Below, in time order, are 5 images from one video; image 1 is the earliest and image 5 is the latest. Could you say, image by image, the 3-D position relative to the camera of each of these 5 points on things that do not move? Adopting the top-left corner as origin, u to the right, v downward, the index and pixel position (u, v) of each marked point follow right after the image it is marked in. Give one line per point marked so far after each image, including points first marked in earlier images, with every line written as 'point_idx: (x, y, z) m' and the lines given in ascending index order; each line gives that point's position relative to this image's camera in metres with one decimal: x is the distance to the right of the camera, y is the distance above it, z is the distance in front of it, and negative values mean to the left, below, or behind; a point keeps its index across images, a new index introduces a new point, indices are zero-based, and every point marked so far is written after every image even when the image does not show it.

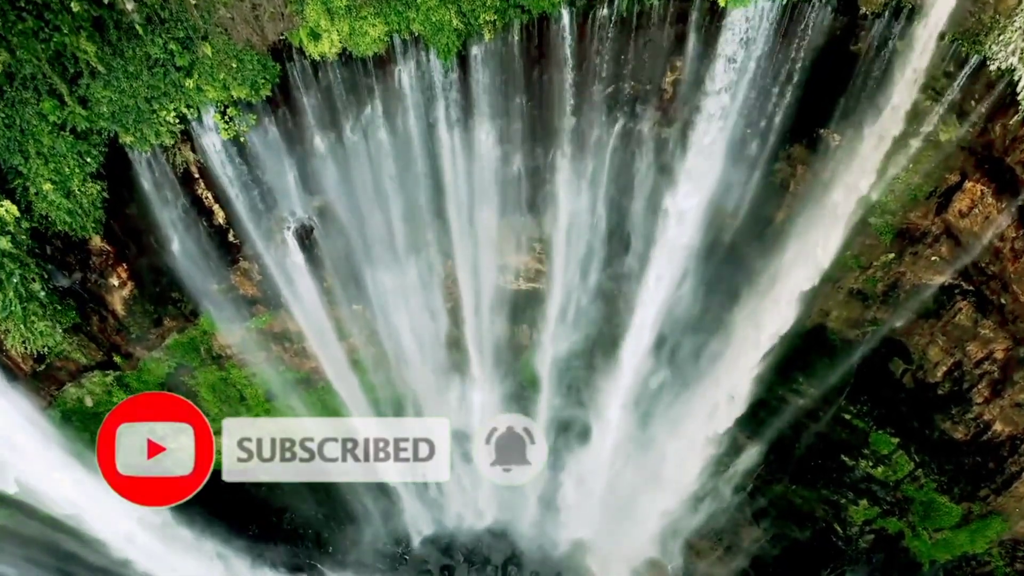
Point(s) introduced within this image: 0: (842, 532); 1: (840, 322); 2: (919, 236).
0: (+6.4, -4.8, +13.5) m
1: (+5.6, -0.6, +11.9) m
2: (+6.2, +0.8, +10.6) m
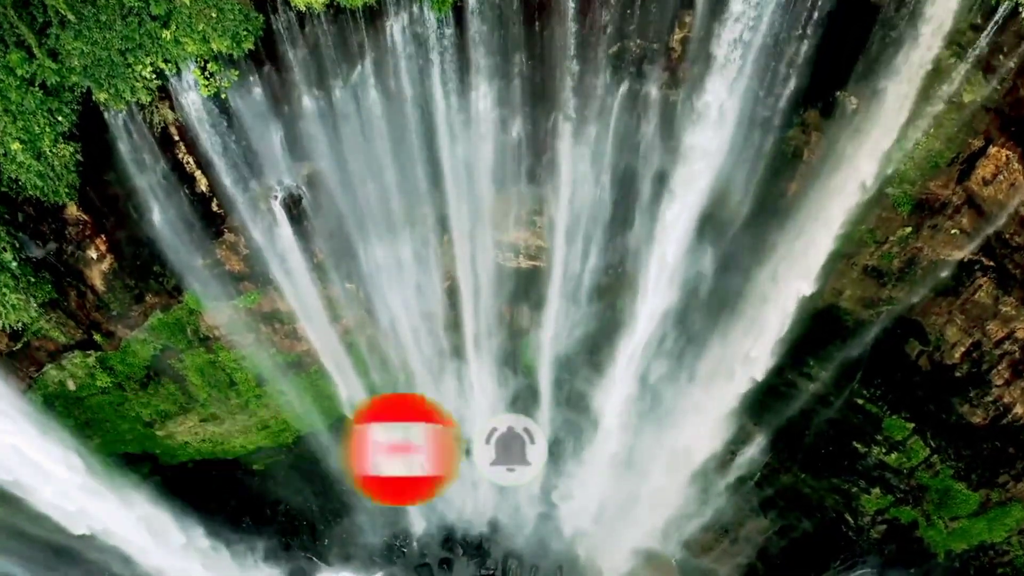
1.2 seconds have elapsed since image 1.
0: (+6.4, -4.5, +13.0) m
1: (+5.6, -0.3, +11.4) m
2: (+6.2, +1.2, +10.1) m
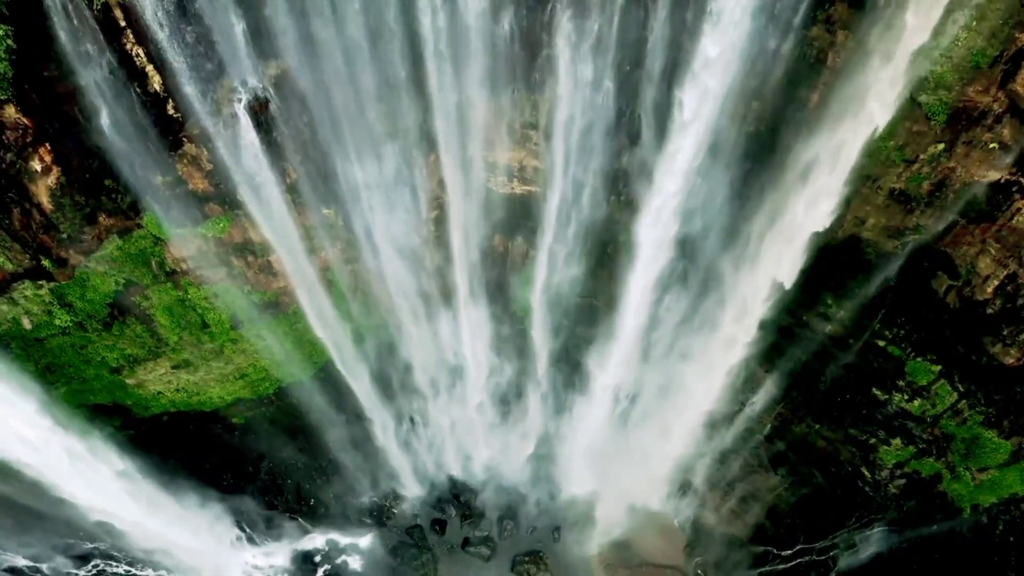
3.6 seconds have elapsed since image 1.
0: (+6.3, -3.3, +12.2) m
1: (+5.5, +0.8, +10.5) m
2: (+6.1, +2.2, +9.1) m
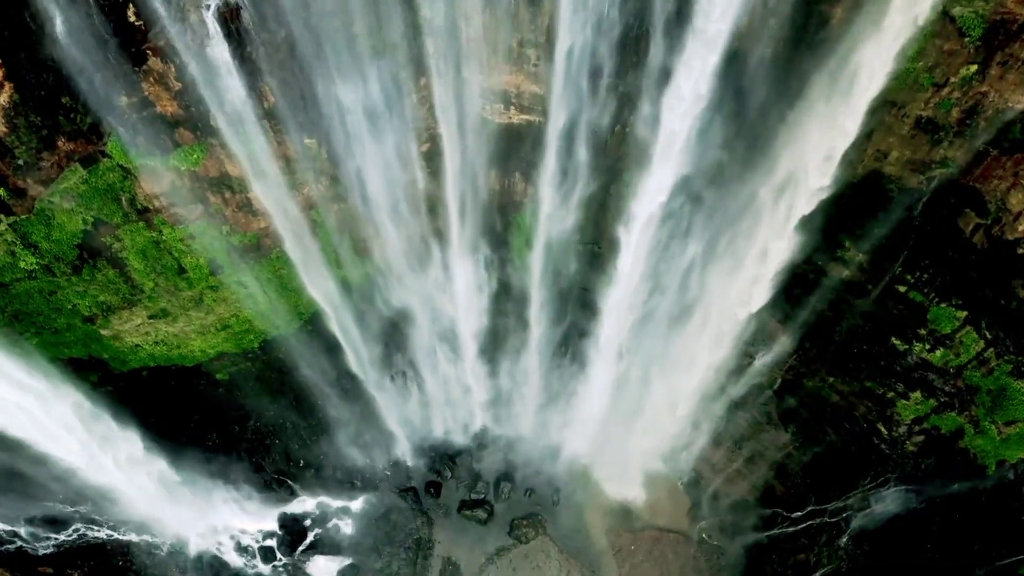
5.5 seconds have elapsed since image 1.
0: (+6.2, -2.4, +11.5) m
1: (+5.5, +1.7, +9.7) m
2: (+6.1, +3.1, +8.4) m
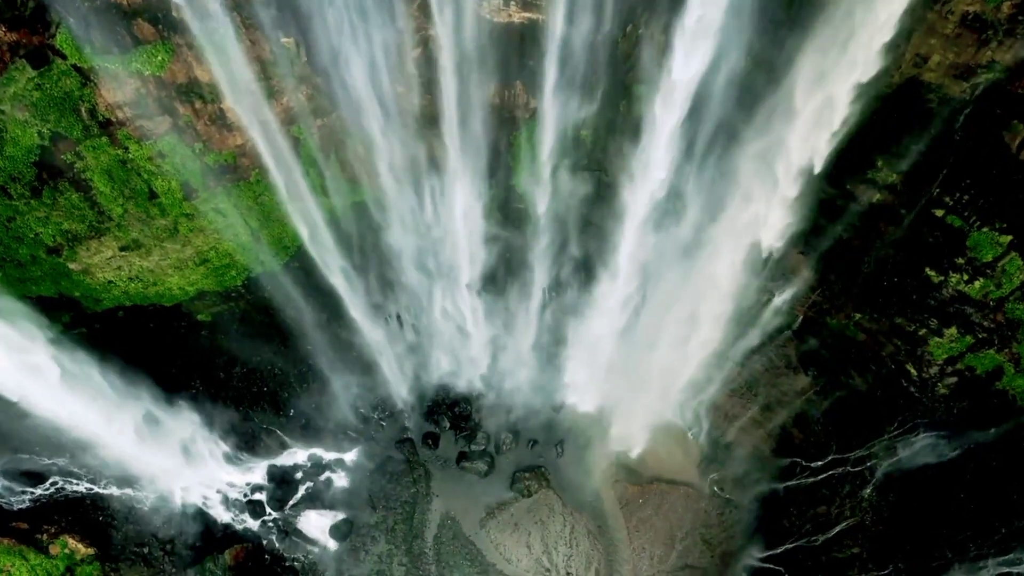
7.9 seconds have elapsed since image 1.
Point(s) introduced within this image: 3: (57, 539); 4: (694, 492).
0: (+6.3, -1.3, +10.6) m
1: (+5.5, +2.8, +8.8) m
2: (+6.0, +4.1, +7.3) m
3: (-7.5, -4.1, +11.4) m
4: (+3.3, -3.6, +12.4) m
